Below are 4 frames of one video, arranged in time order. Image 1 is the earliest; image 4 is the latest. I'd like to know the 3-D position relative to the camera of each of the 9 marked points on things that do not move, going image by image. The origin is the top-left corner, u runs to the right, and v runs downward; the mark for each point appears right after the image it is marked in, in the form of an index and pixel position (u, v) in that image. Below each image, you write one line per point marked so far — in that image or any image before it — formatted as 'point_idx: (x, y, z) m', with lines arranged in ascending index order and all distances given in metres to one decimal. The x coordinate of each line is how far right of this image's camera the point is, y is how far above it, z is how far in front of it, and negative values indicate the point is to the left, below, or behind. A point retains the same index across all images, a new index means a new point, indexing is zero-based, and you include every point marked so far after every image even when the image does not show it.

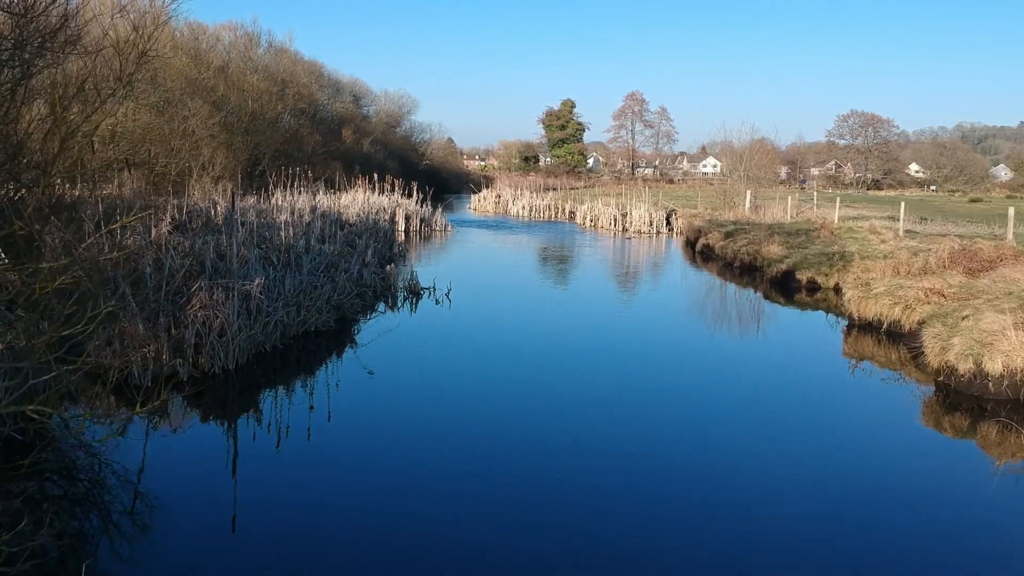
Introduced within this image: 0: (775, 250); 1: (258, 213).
0: (+6.6, +0.9, +17.9) m
1: (-6.3, +1.9, +18.3) m
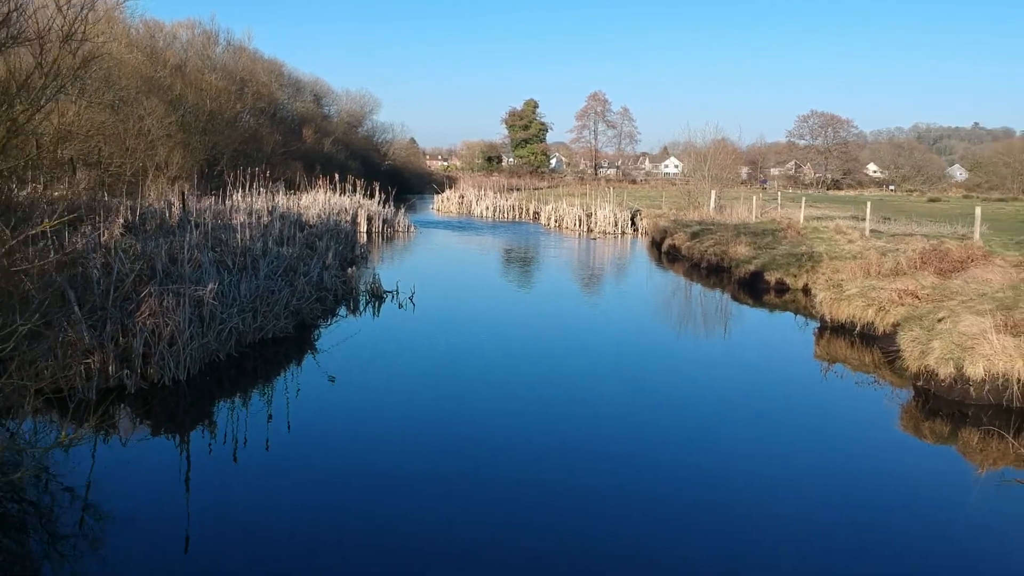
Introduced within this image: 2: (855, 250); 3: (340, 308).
0: (+5.7, +0.9, +17.8) m
1: (-7.2, +1.8, +17.5) m
2: (+7.2, +0.8, +15.0) m
3: (-3.4, -0.4, +14.4) m
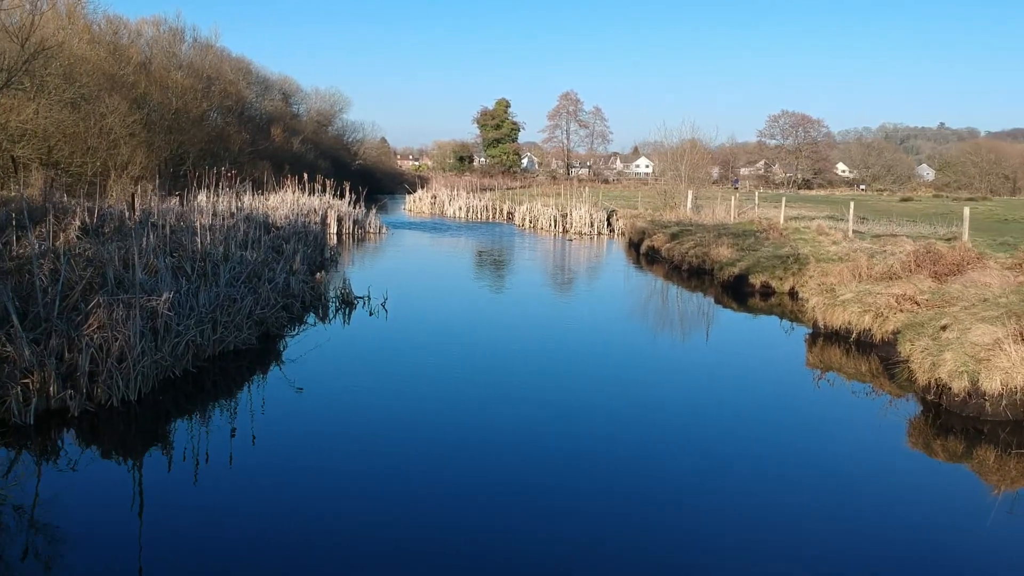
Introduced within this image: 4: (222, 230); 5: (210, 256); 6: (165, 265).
0: (+5.1, +0.9, +17.3) m
1: (-7.8, +1.7, +16.5) m
2: (+6.7, +0.7, +14.6) m
3: (-3.9, -0.5, +13.6) m
4: (-5.2, +1.0, +12.8) m
5: (-4.6, +0.5, +10.8) m
6: (-5.0, +0.3, +10.1) m
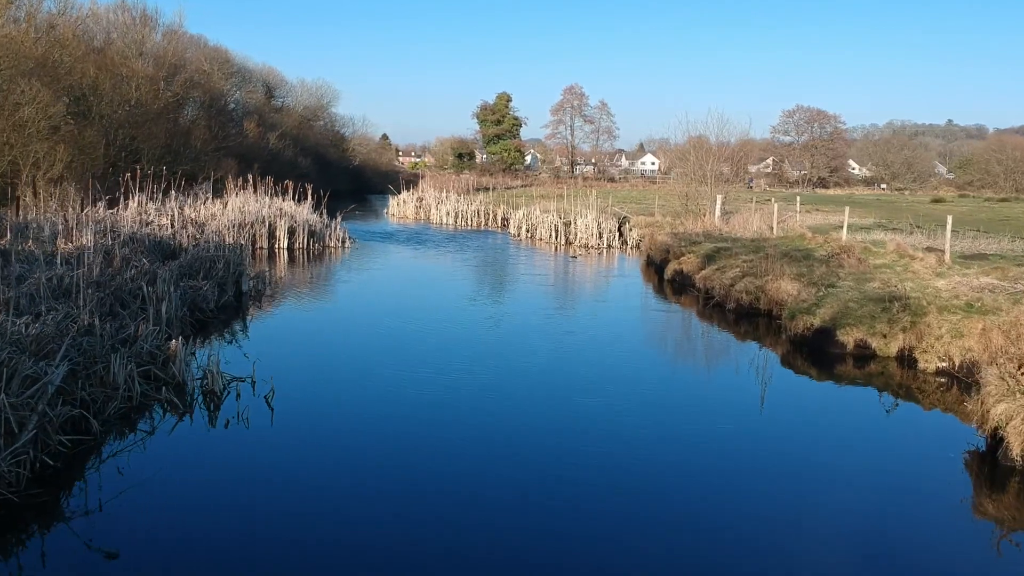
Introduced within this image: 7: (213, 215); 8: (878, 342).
0: (+4.8, +0.1, +12.8) m
1: (-8.1, +0.9, +12.1) m
2: (+6.4, -0.1, +10.0) m
3: (-4.2, -1.3, +9.1) m
4: (-5.5, +0.2, +8.4) m
5: (-4.9, -0.4, +6.3) m
6: (-5.3, -0.5, +5.7) m
7: (-7.9, +2.0, +18.8) m
8: (+5.1, -0.7, +10.1) m
